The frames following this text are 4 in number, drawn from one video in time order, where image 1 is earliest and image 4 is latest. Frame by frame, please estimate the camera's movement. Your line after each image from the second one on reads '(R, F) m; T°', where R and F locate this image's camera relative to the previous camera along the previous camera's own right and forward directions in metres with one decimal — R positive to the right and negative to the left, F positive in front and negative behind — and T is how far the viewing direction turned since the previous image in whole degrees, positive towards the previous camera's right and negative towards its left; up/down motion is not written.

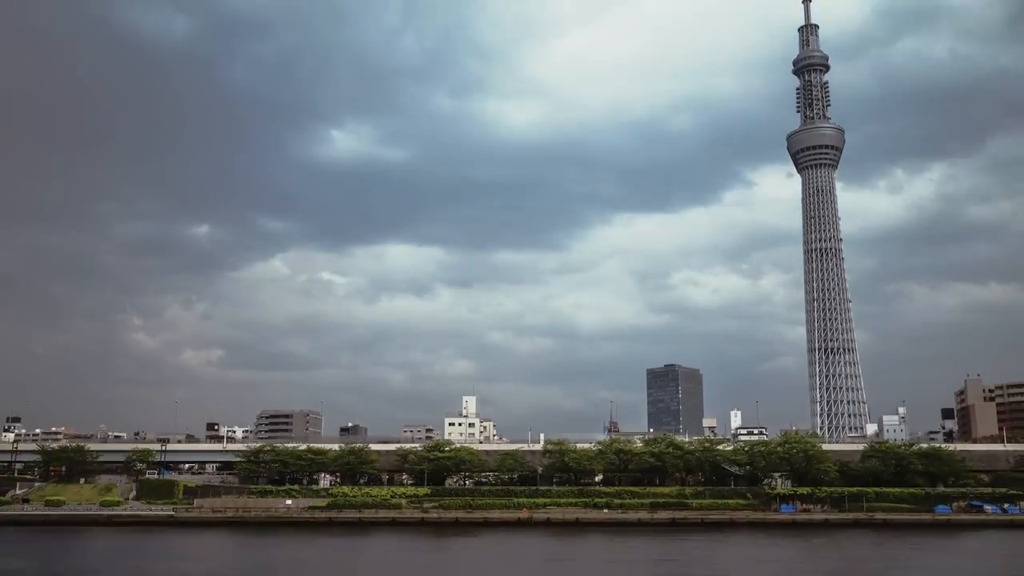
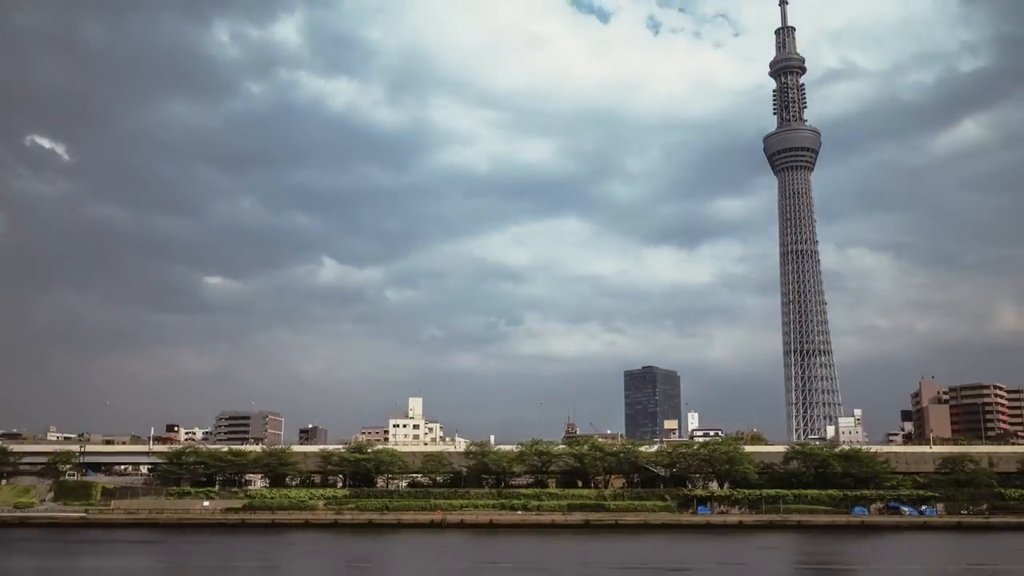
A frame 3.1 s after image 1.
(+8.1, +0.2) m; 0°
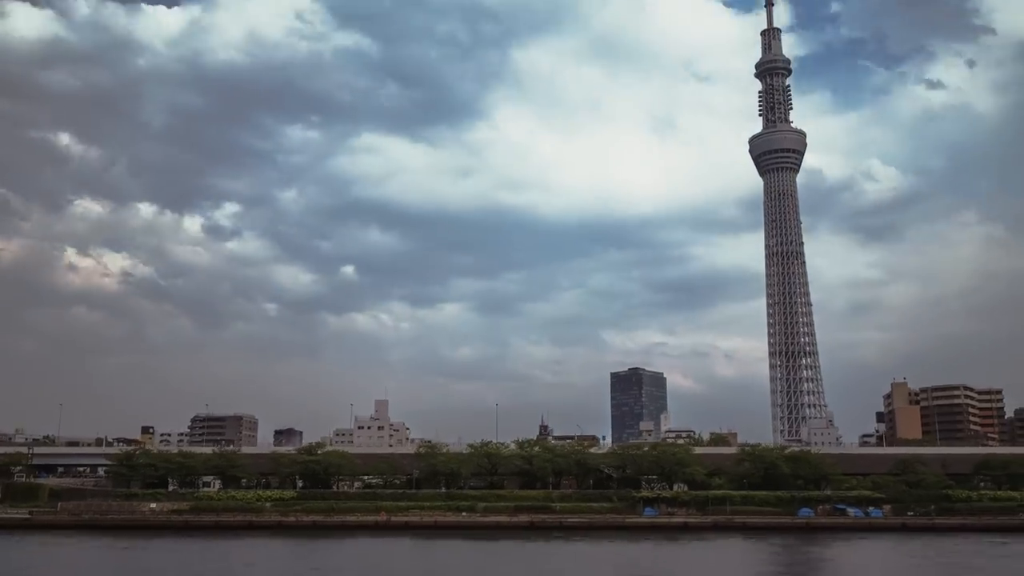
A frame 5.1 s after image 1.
(+5.4, 0.0) m; 0°
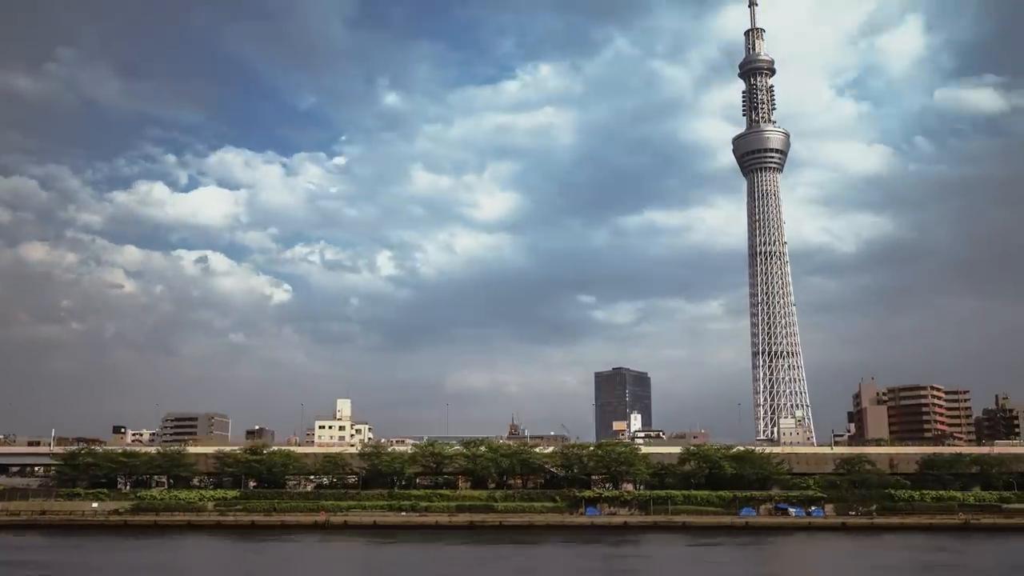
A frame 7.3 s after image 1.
(+5.6, +0.1) m; 0°
